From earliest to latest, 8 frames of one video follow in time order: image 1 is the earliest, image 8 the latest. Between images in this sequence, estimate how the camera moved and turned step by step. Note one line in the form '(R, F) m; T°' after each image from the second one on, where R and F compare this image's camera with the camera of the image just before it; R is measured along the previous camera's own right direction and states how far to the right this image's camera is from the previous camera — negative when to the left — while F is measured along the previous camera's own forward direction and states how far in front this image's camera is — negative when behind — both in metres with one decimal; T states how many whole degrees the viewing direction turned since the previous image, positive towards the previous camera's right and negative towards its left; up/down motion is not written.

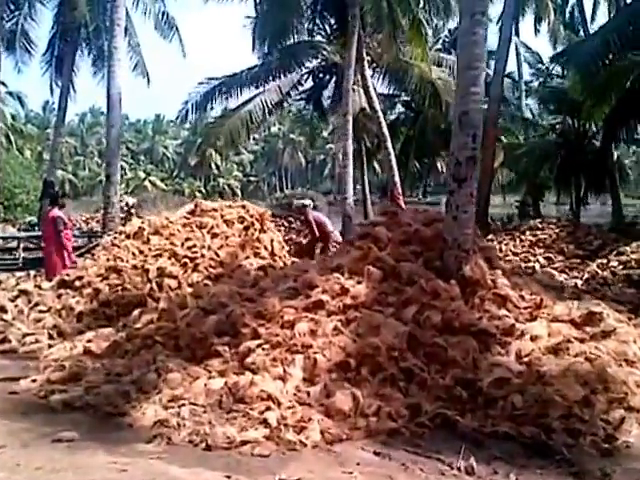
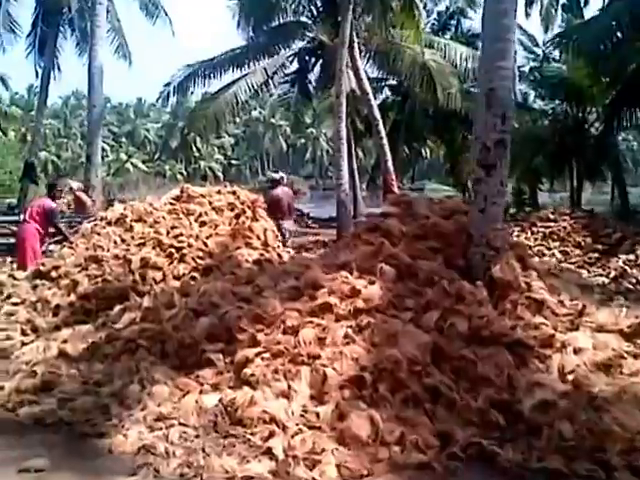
(-0.2, +0.8) m; +1°
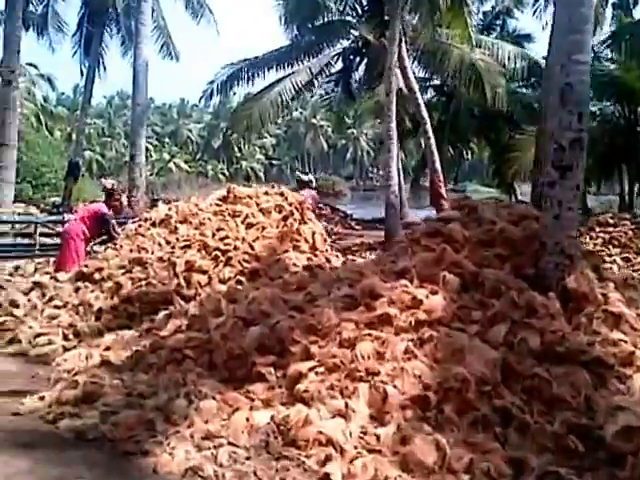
(-0.1, +0.4) m; -3°
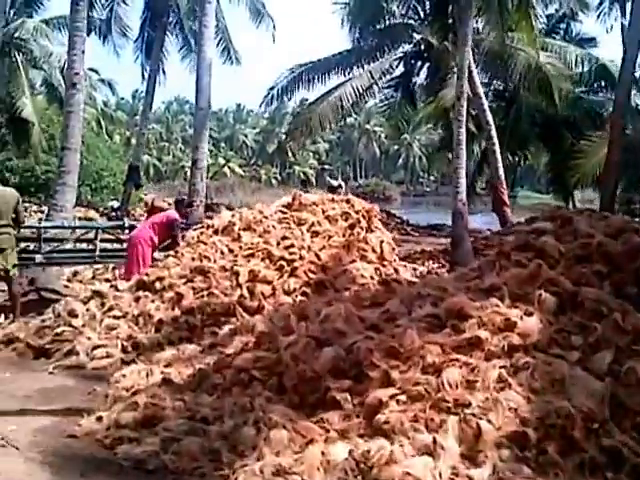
(-0.2, +0.5) m; -4°
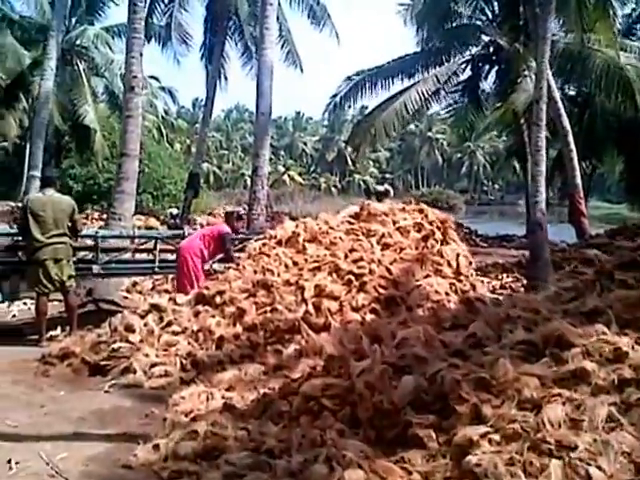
(-0.1, +0.5) m; -4°
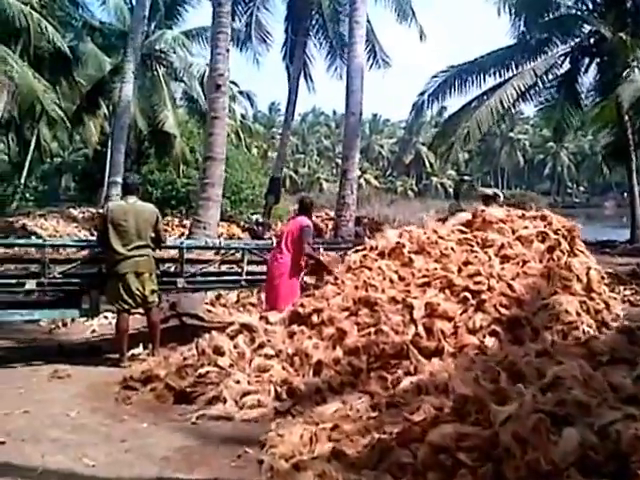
(-0.3, +0.8) m; -6°
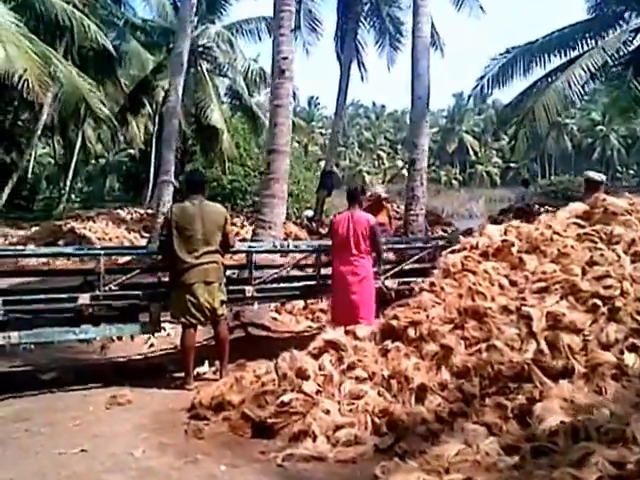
(-0.4, +1.0) m; -3°
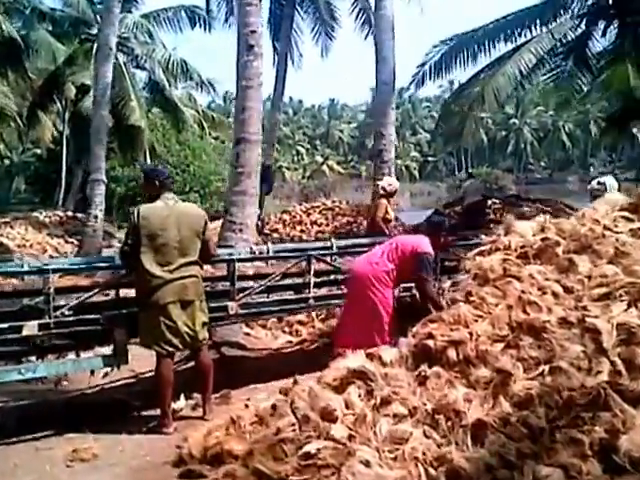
(-0.6, +1.1) m; +6°
